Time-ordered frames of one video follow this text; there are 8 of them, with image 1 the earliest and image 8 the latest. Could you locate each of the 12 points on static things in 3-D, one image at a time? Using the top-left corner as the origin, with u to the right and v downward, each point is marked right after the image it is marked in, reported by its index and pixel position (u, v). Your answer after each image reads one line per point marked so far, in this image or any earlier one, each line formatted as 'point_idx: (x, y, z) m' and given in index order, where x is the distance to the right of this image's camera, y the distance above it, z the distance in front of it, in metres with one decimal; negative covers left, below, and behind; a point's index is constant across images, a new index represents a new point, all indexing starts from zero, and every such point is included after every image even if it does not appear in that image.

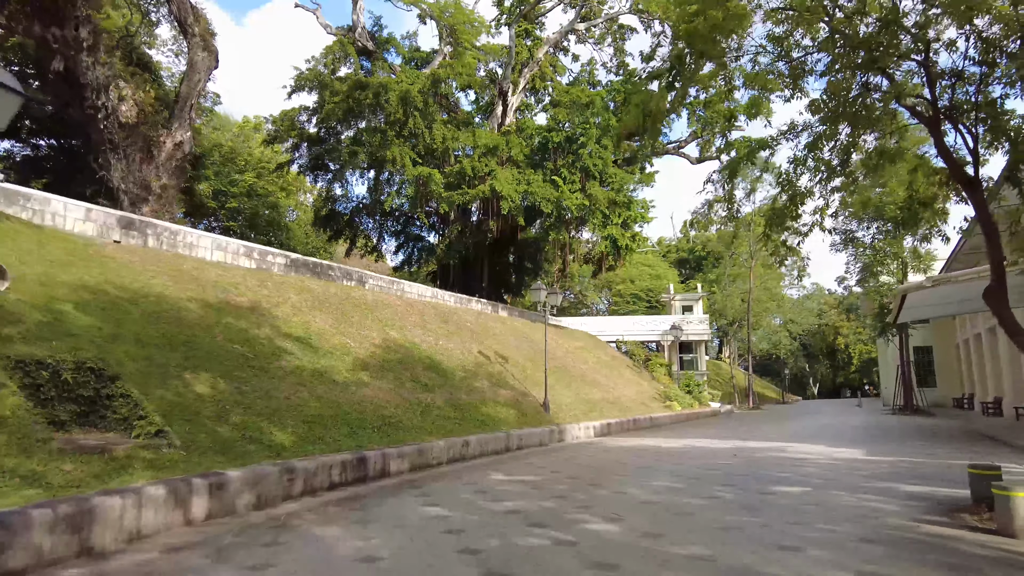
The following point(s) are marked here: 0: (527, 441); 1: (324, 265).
0: (+0.2, -2.6, +11.2) m
1: (-4.7, +0.6, +16.6) m
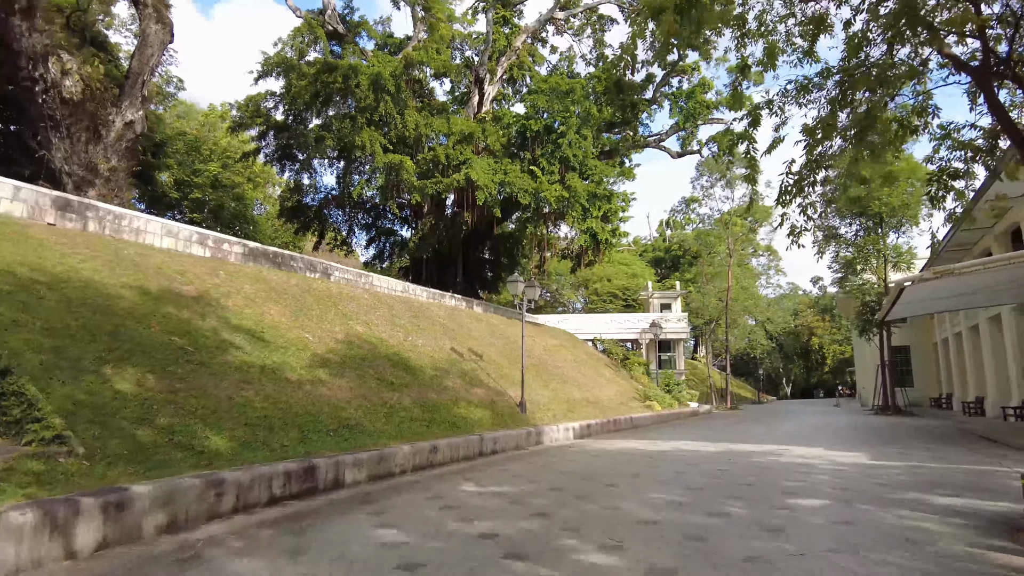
0: (-0.2, -2.5, +10.3) m
1: (-5.3, +0.8, +15.5) m
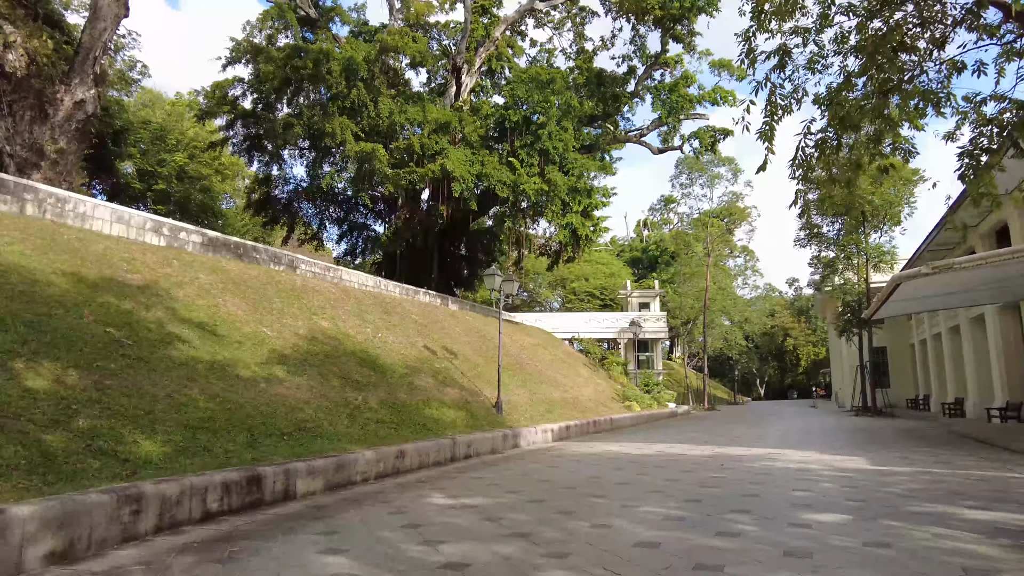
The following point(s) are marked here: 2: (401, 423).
0: (-0.5, -2.3, +9.6) m
1: (-5.8, +0.9, +14.6) m
2: (-1.6, -1.9, +9.4) m
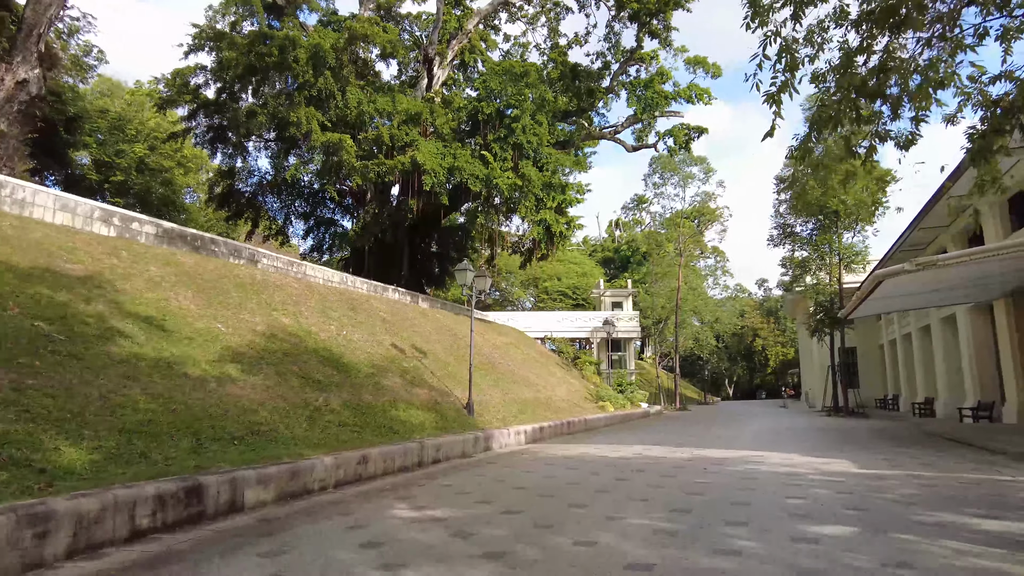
0: (-0.9, -2.2, +9.0) m
1: (-6.4, +1.0, +13.8) m
2: (-2.0, -1.8, +8.8) m
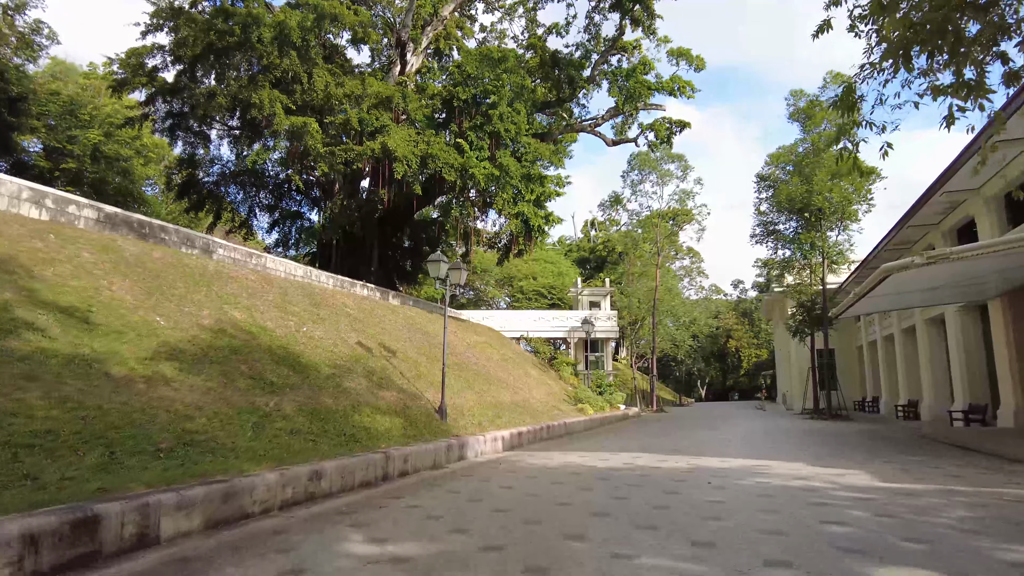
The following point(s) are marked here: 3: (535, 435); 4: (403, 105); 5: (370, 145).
0: (-1.2, -2.1, +8.0) m
1: (-6.9, +1.2, +12.6) m
2: (-2.2, -1.7, +7.7) m
3: (+0.5, -2.9, +13.0) m
4: (-3.1, +5.2, +18.8) m
5: (-3.7, +3.7, +17.2) m
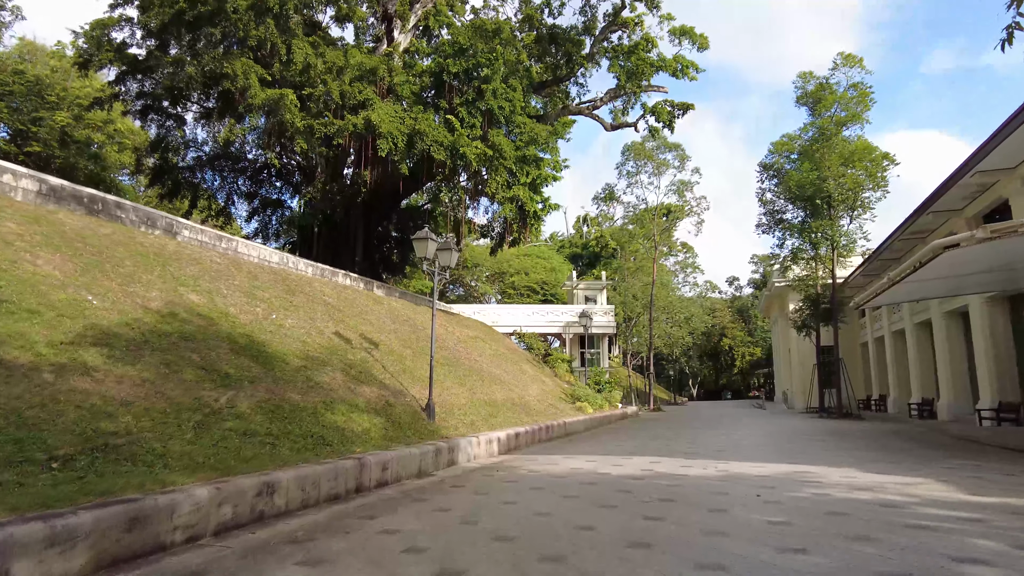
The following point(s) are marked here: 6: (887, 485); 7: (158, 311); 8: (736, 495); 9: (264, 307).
0: (-1.2, -1.8, +6.7) m
1: (-6.9, +1.5, +11.2) m
2: (-2.2, -1.4, +6.4) m
3: (+0.4, -2.6, +11.7) m
4: (-3.2, +5.5, +17.4) m
5: (-3.8, +4.0, +15.9) m
6: (+3.4, -1.8, +5.9) m
7: (-4.3, -0.3, +8.0) m
8: (+1.9, -1.7, +5.5) m
9: (-4.0, -0.3, +10.7) m
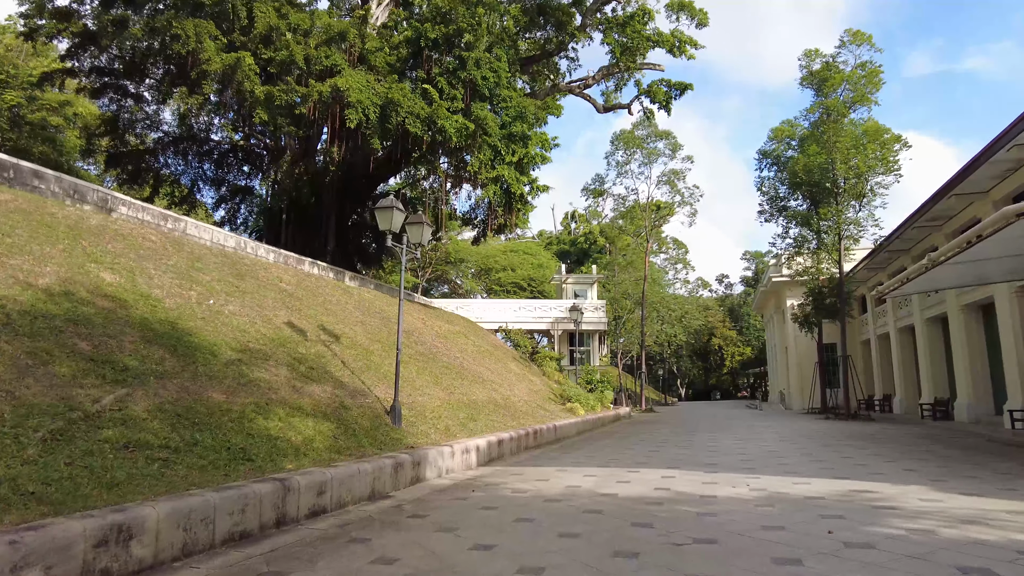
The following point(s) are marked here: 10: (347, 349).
0: (-1.4, -1.6, +5.1) m
1: (-7.2, +1.8, +9.5) m
2: (-2.4, -1.2, +4.8) m
3: (+0.1, -2.4, +10.1) m
4: (-3.6, +5.7, +15.8) m
5: (-4.2, +4.2, +14.2) m
6: (+3.2, -1.5, +4.4) m
7: (-4.5, 0.0, +6.3) m
8: (+1.7, -1.5, +4.0) m
9: (-4.2, 0.0, +9.0) m
10: (-2.5, -0.9, +10.2) m
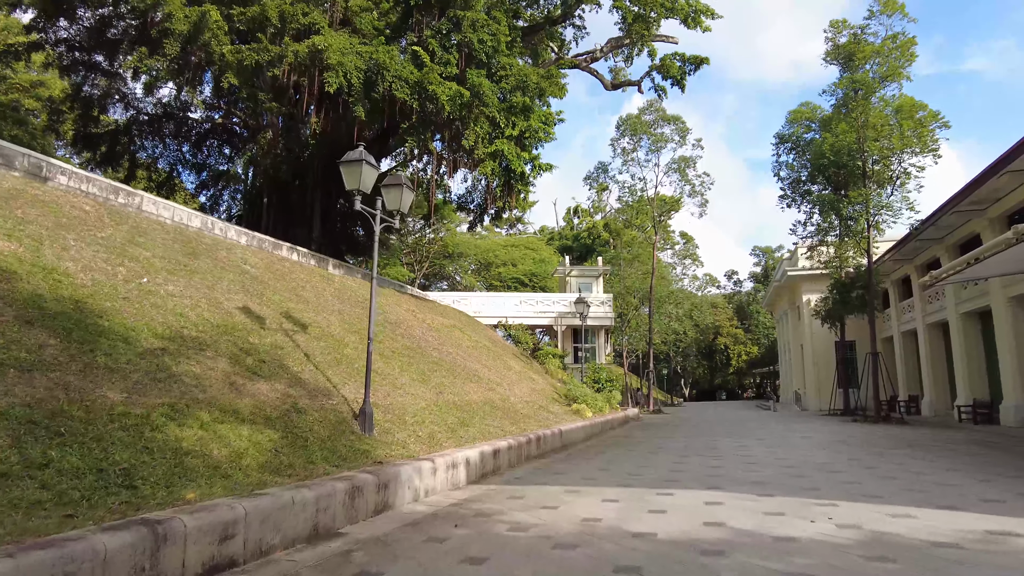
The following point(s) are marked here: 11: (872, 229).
0: (-1.4, -1.3, +3.5) m
1: (-7.2, +2.0, +7.9) m
2: (-2.4, -0.9, +3.2) m
3: (+0.1, -2.1, +8.5) m
4: (-3.6, +6.0, +14.2) m
5: (-4.2, +4.5, +12.6) m
6: (+3.2, -1.3, +2.8) m
7: (-4.5, +0.2, +4.7) m
8: (+1.7, -1.2, +2.4) m
9: (-4.2, +0.2, +7.4) m
10: (-2.5, -0.7, +8.6) m
11: (+10.2, +1.6, +18.8) m
